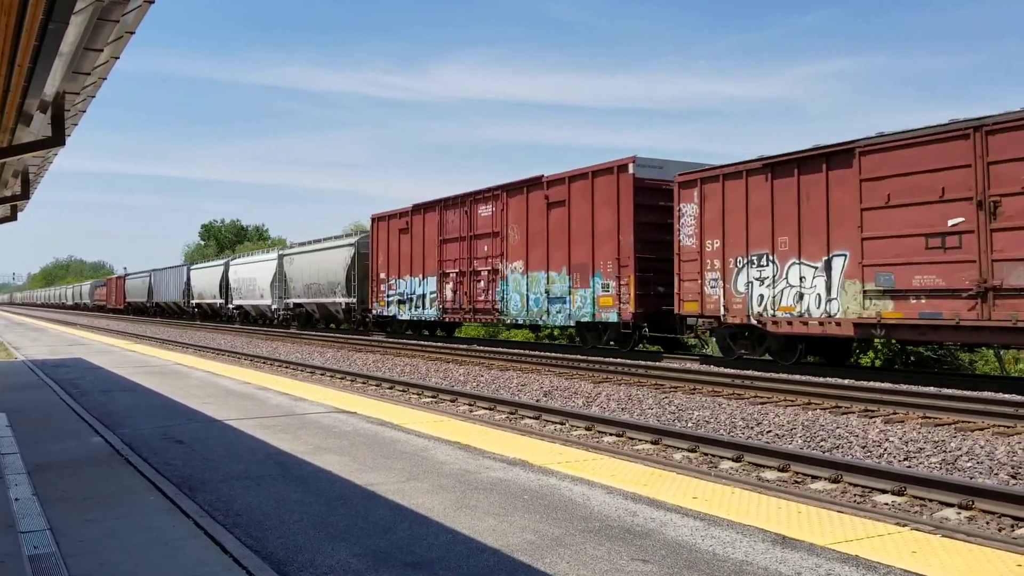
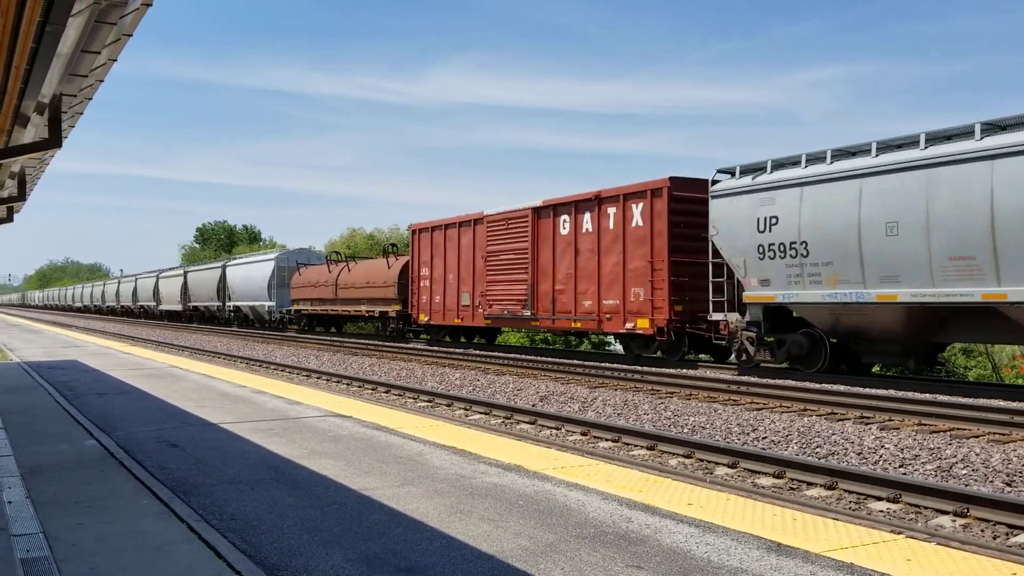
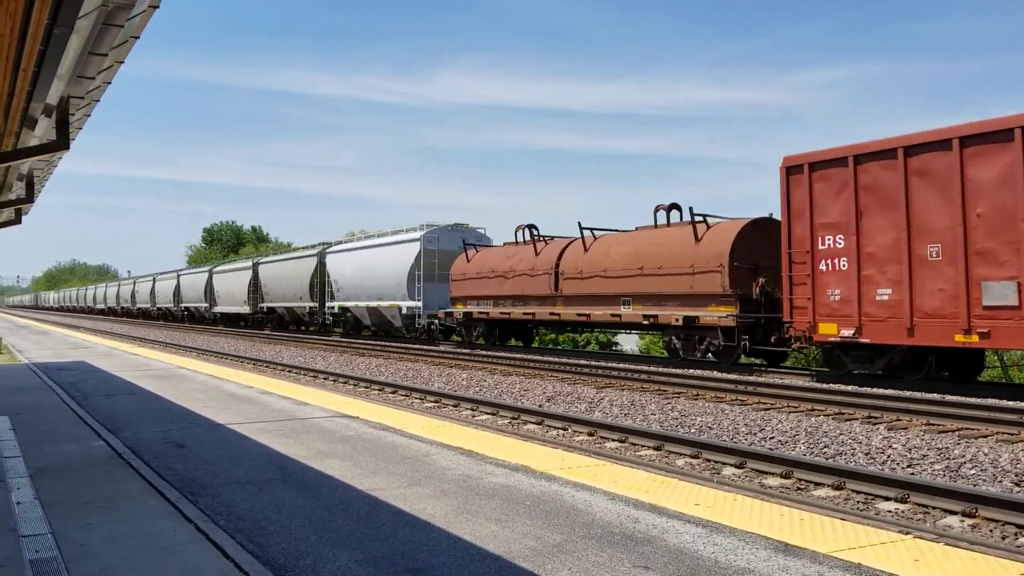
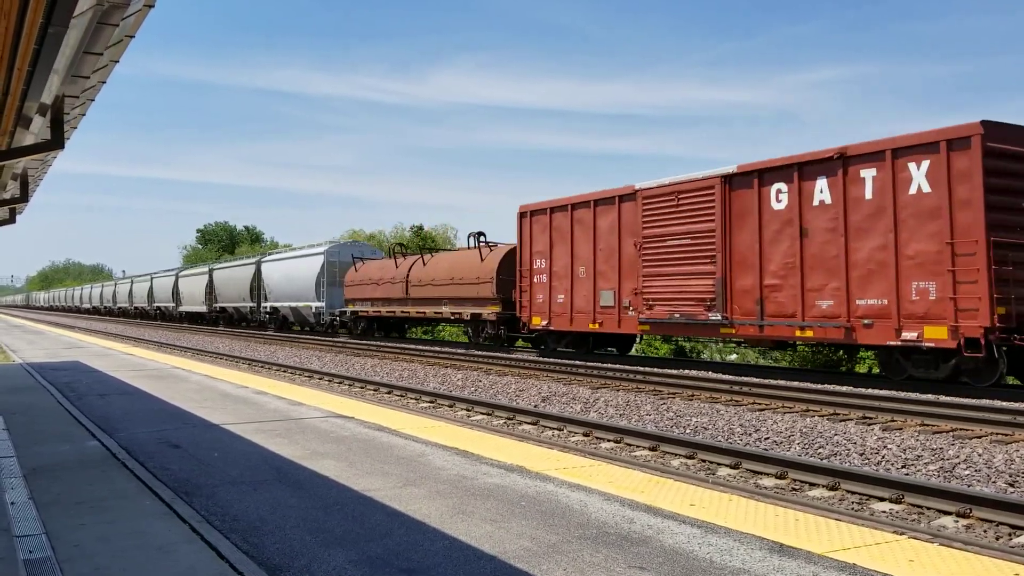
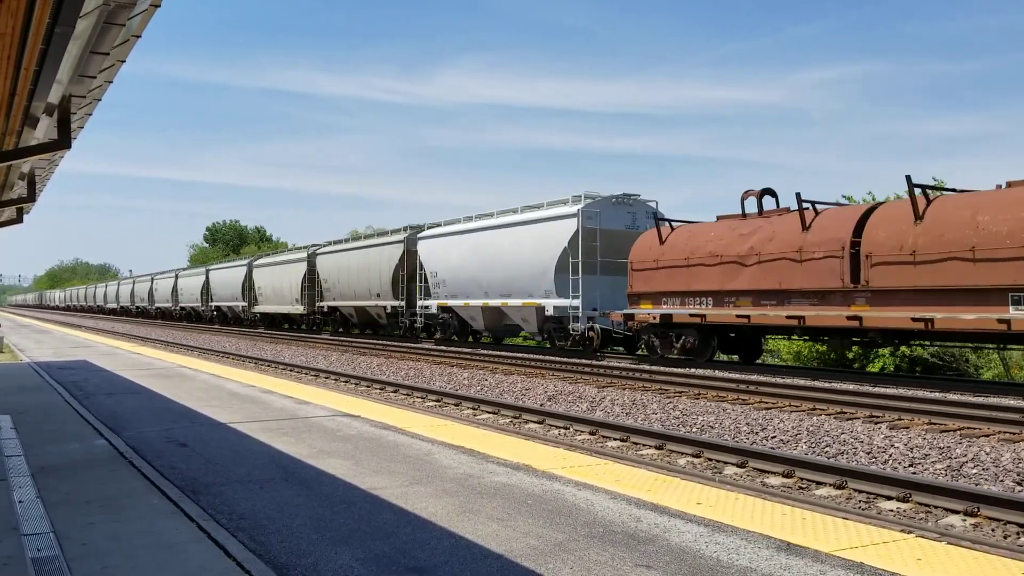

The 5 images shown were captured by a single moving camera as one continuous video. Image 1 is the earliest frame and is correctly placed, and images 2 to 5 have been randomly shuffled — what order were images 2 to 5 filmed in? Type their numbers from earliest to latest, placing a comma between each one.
2, 4, 3, 5
